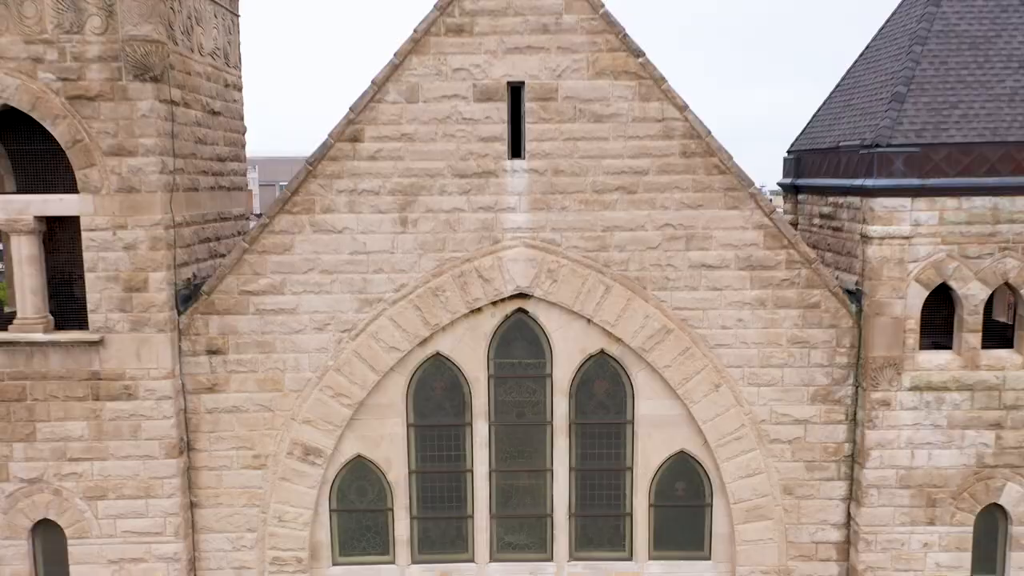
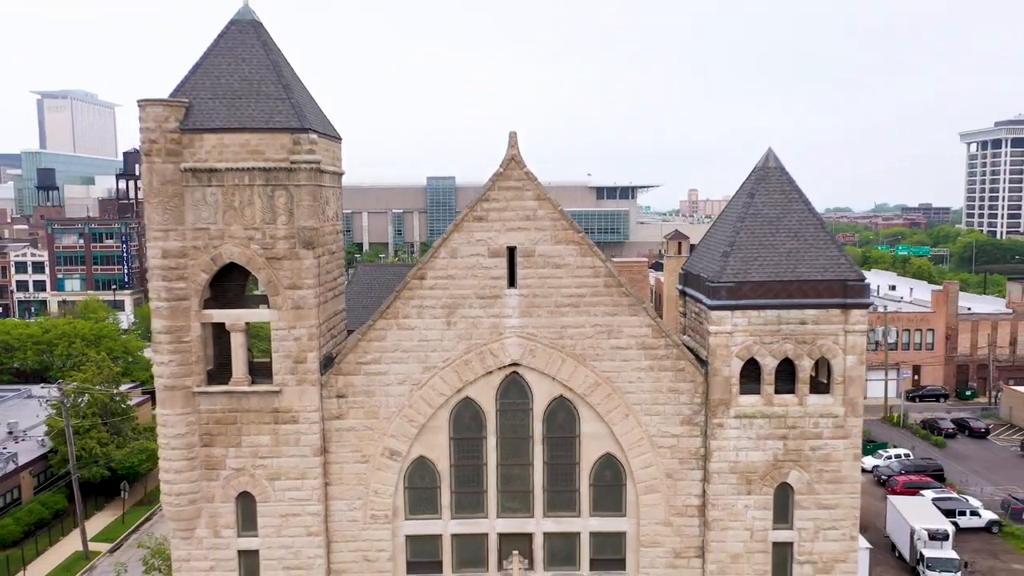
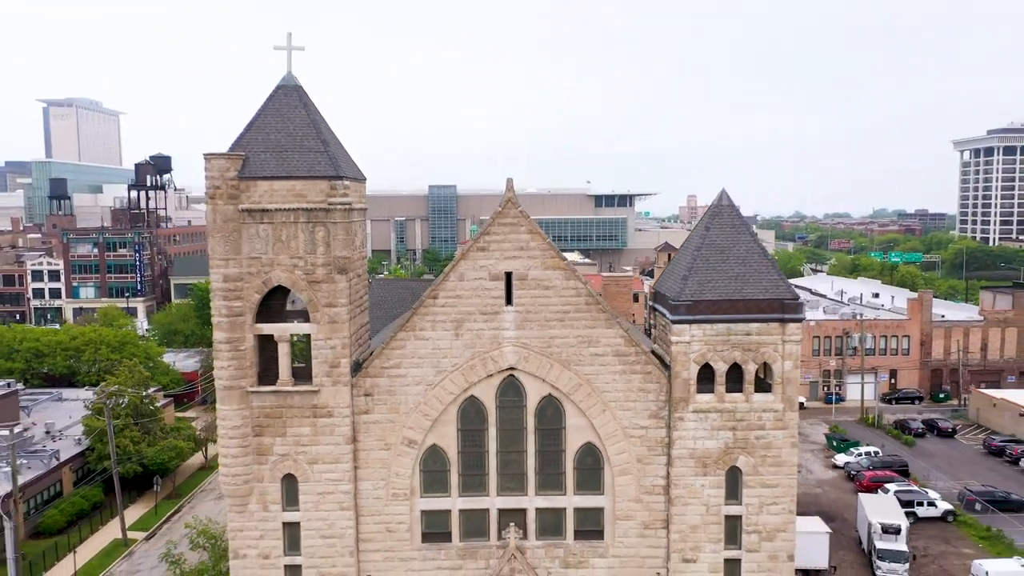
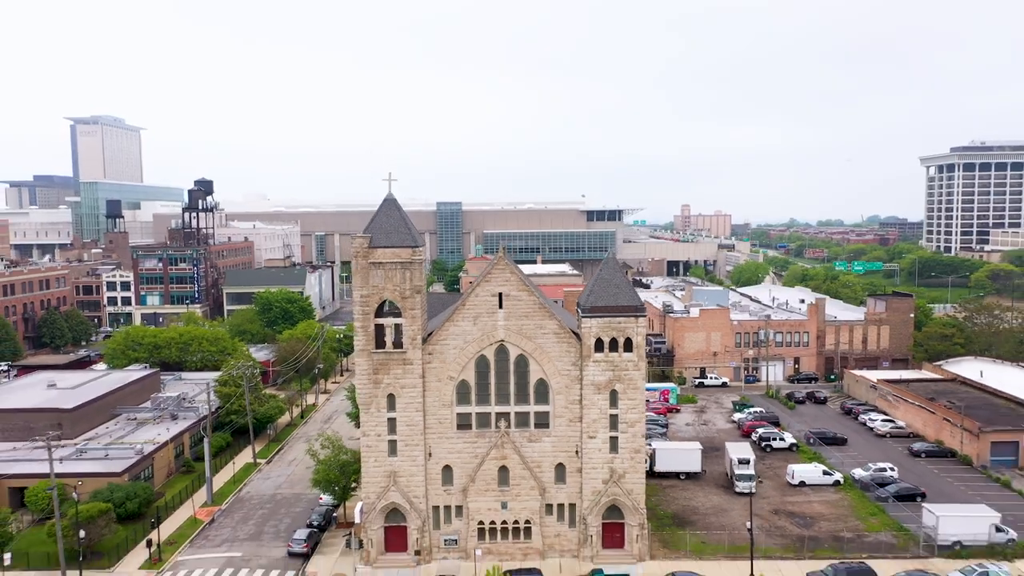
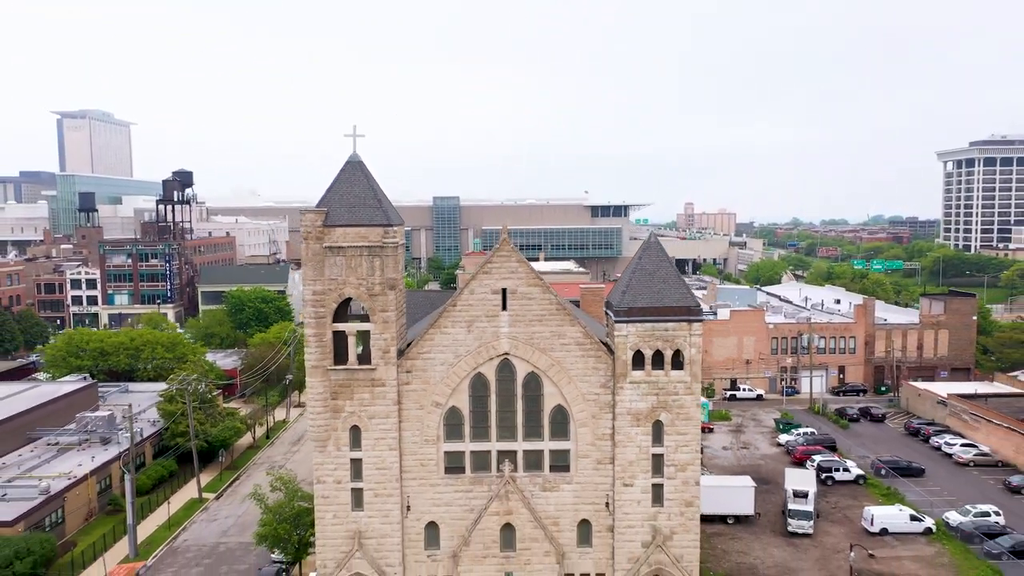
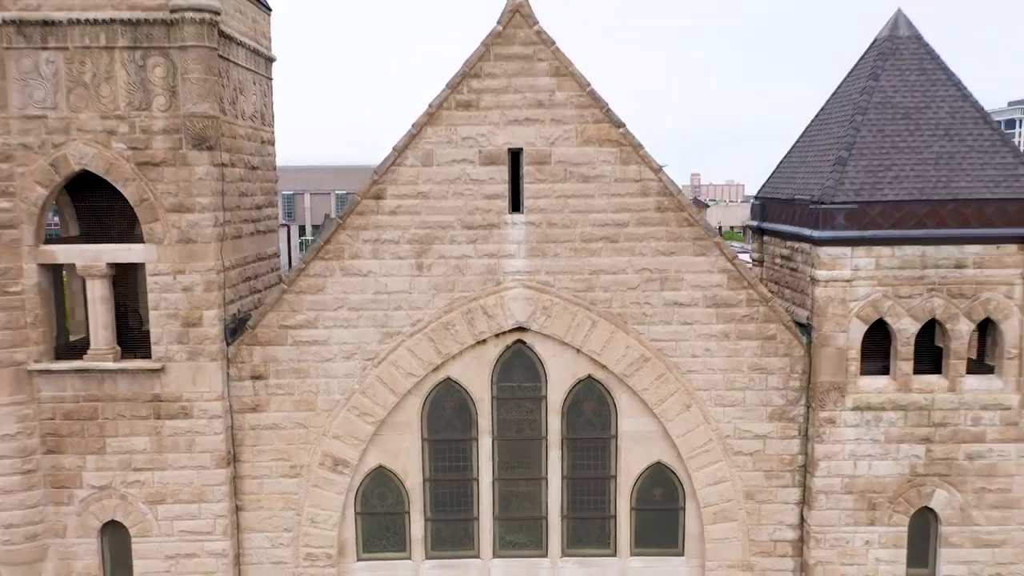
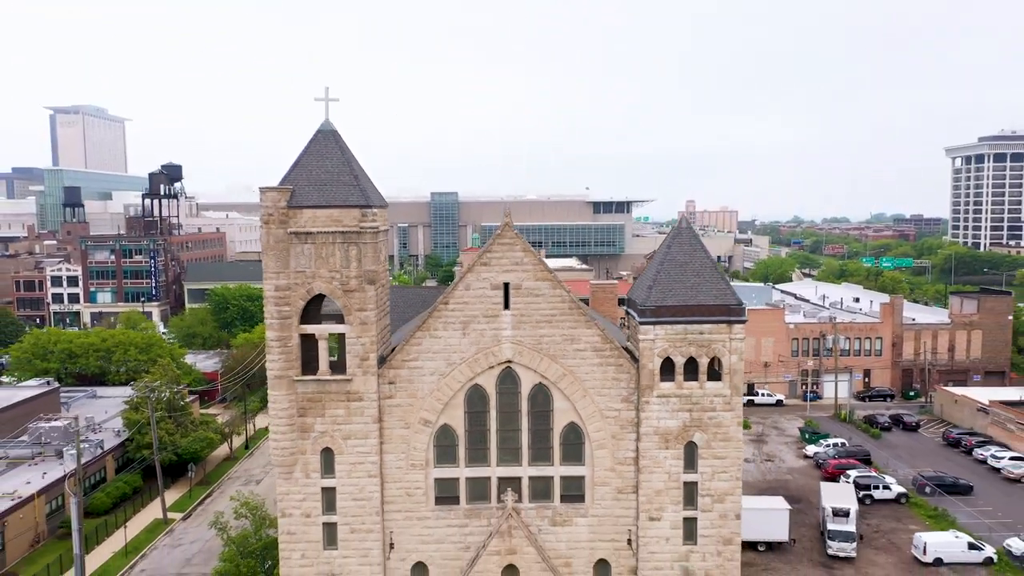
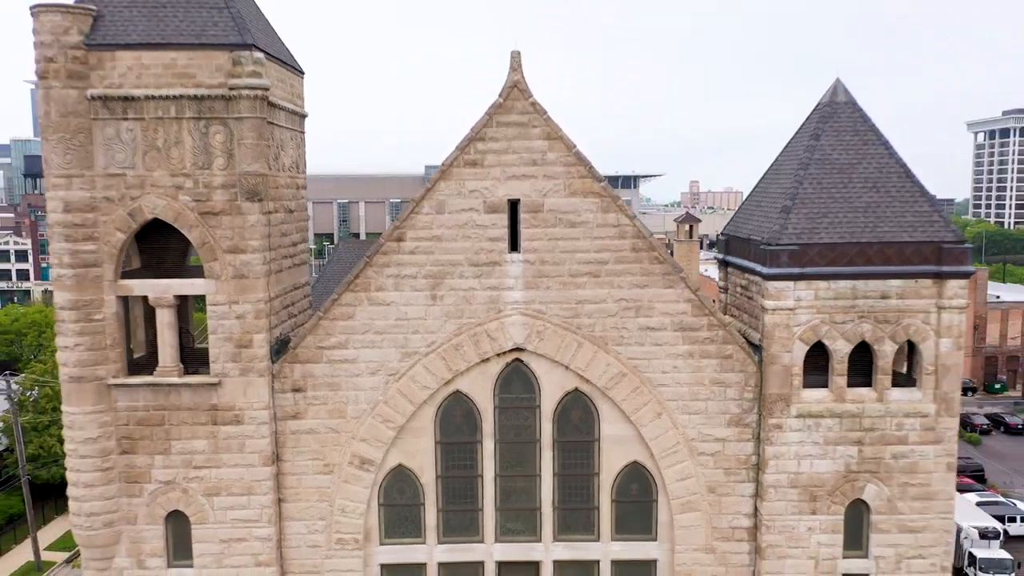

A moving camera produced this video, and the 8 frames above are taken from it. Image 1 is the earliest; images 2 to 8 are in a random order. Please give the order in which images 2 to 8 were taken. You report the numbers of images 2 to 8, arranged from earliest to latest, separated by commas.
6, 8, 2, 3, 7, 5, 4
